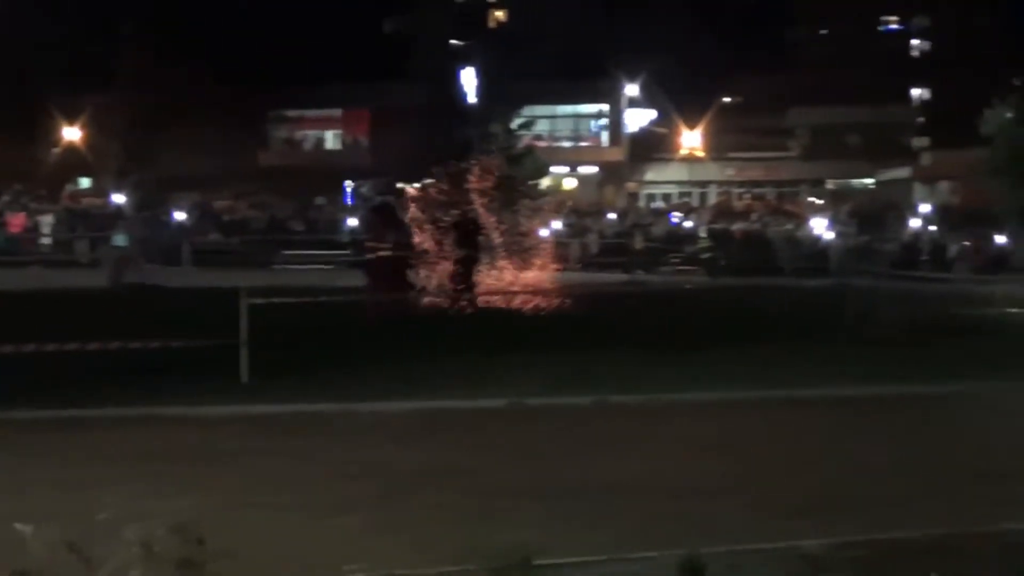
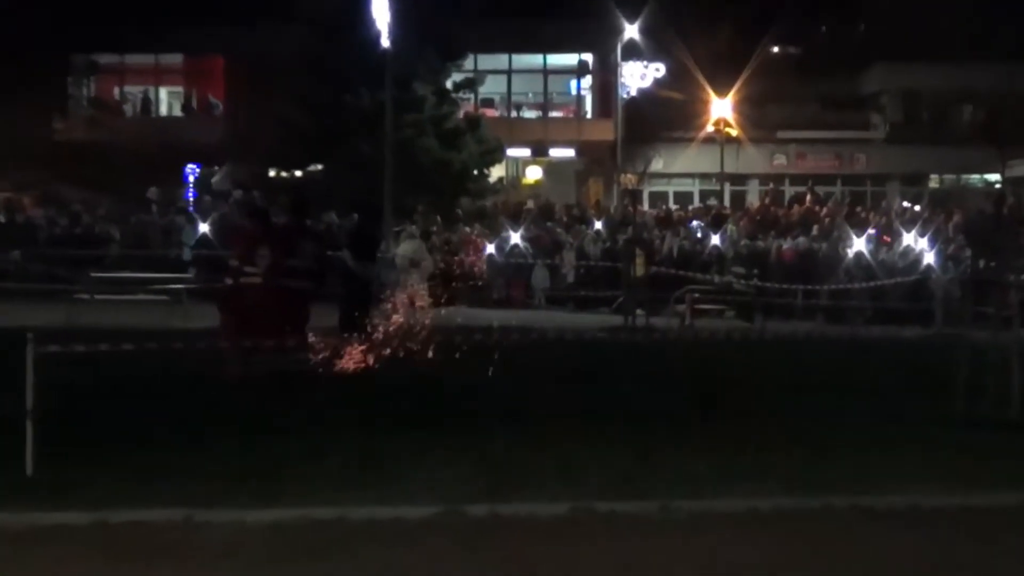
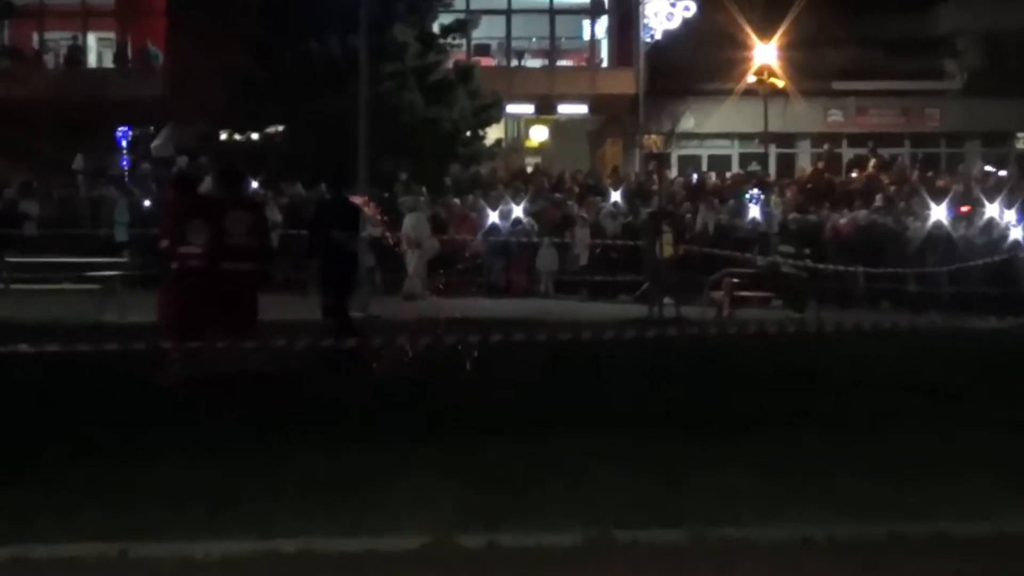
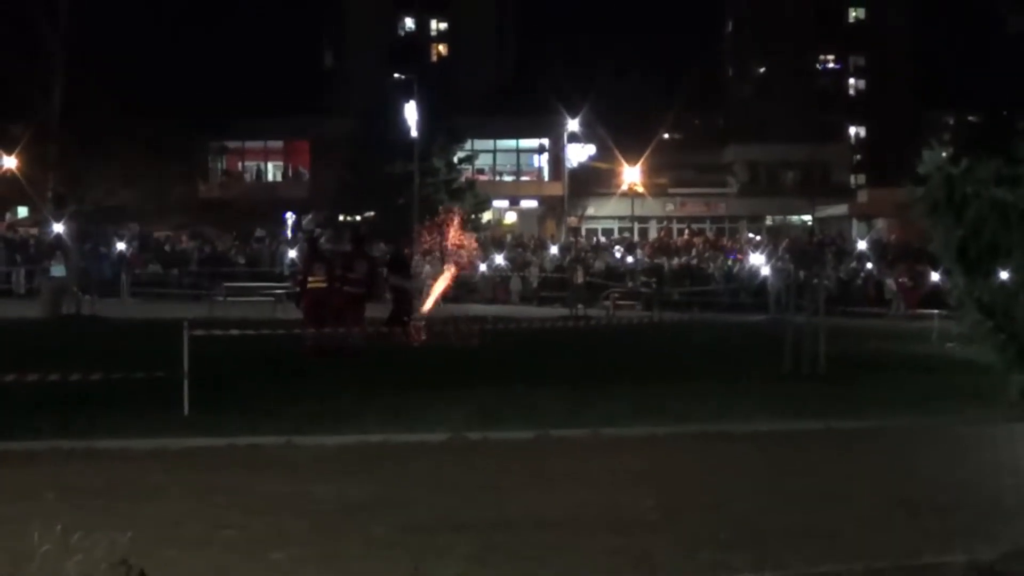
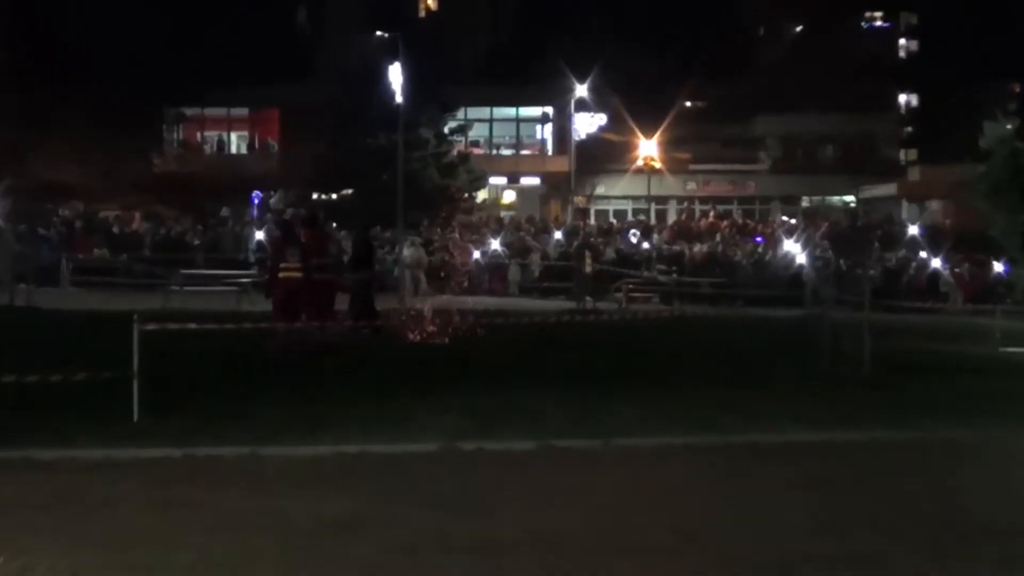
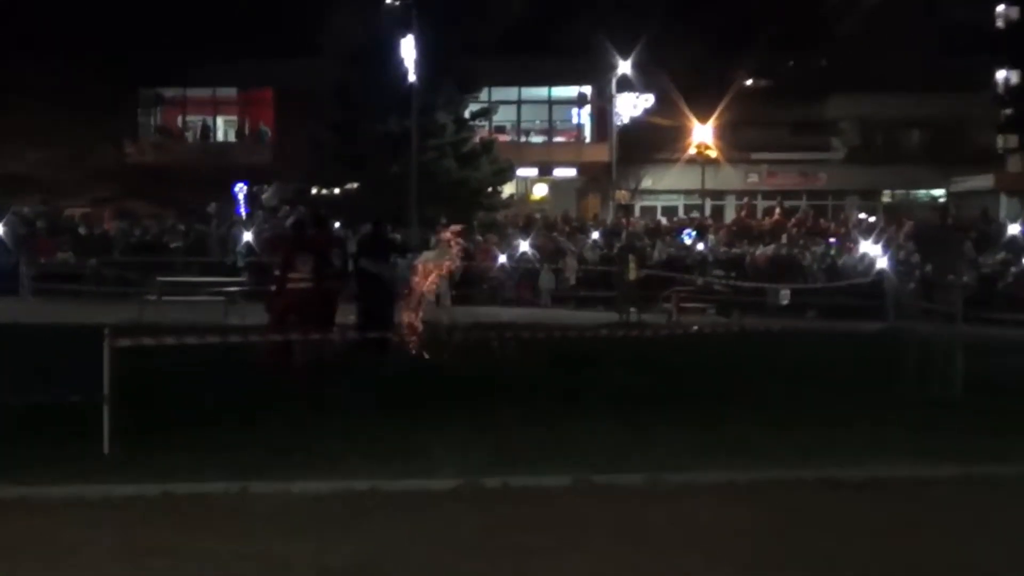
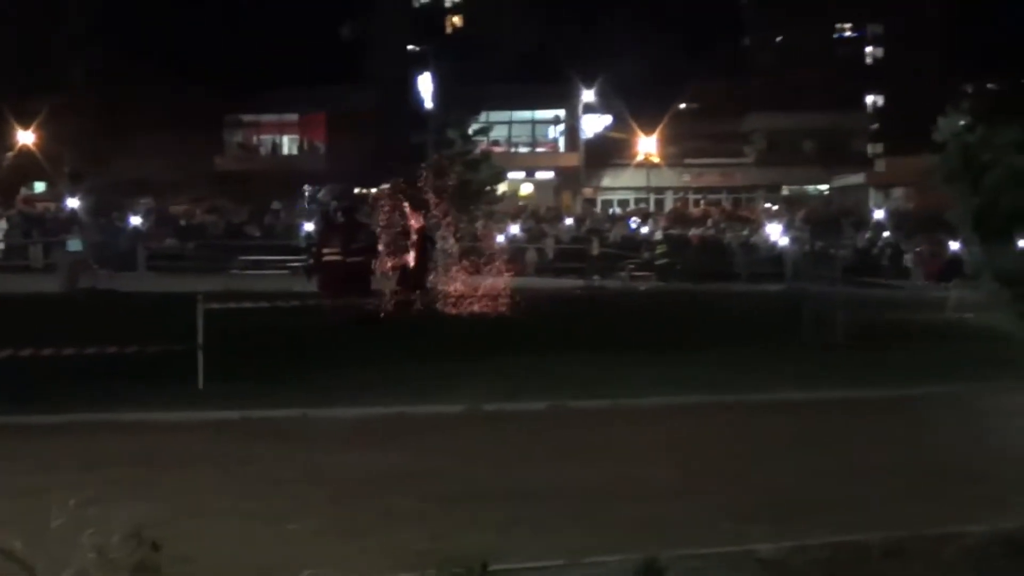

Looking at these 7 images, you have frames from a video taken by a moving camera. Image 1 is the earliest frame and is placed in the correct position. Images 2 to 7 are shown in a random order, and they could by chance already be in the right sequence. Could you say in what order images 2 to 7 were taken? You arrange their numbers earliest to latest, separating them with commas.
7, 4, 5, 6, 2, 3
